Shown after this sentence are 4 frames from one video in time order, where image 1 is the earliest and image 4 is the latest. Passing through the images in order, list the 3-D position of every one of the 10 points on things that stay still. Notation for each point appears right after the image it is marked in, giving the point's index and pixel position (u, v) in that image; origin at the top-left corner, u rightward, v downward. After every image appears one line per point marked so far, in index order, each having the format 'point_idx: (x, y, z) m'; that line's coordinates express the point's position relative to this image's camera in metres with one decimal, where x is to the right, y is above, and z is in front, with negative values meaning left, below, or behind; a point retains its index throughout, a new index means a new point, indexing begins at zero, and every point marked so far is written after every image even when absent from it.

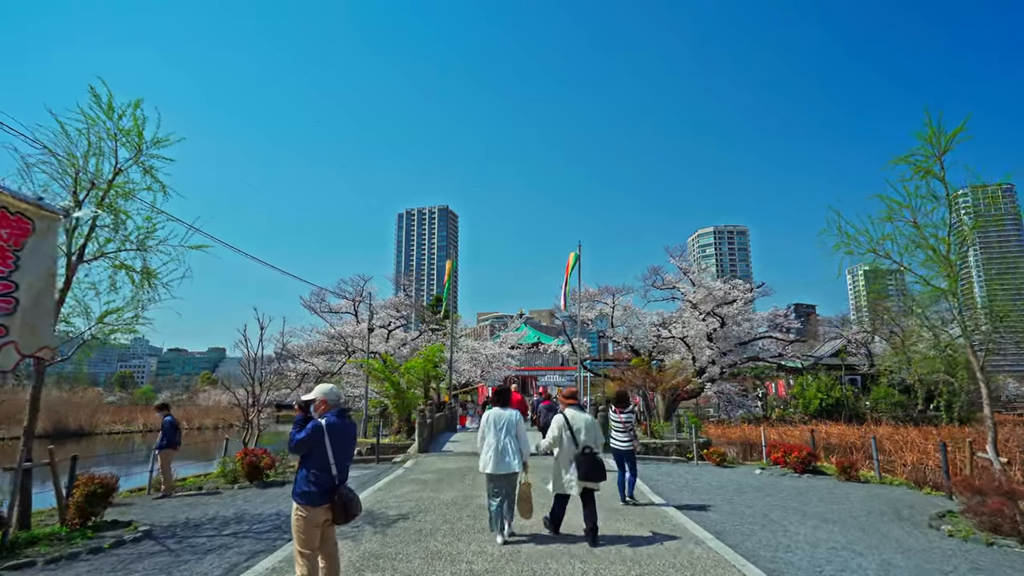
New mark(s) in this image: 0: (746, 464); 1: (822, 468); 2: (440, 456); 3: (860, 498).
0: (+4.7, -3.5, +11.4) m
1: (+5.5, -3.2, +10.0) m
2: (-1.4, -3.4, +11.2) m
3: (+4.7, -2.8, +7.6) m
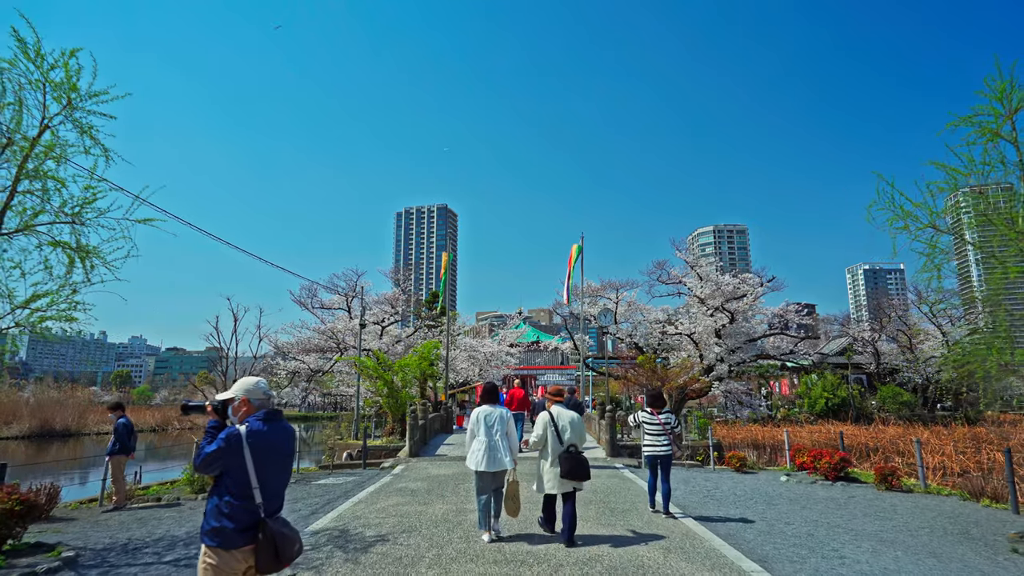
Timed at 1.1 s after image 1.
0: (+4.7, -3.3, +10.4) m
1: (+5.5, -3.0, +9.0) m
2: (-1.4, -3.2, +10.2) m
3: (+4.7, -2.6, +6.7) m
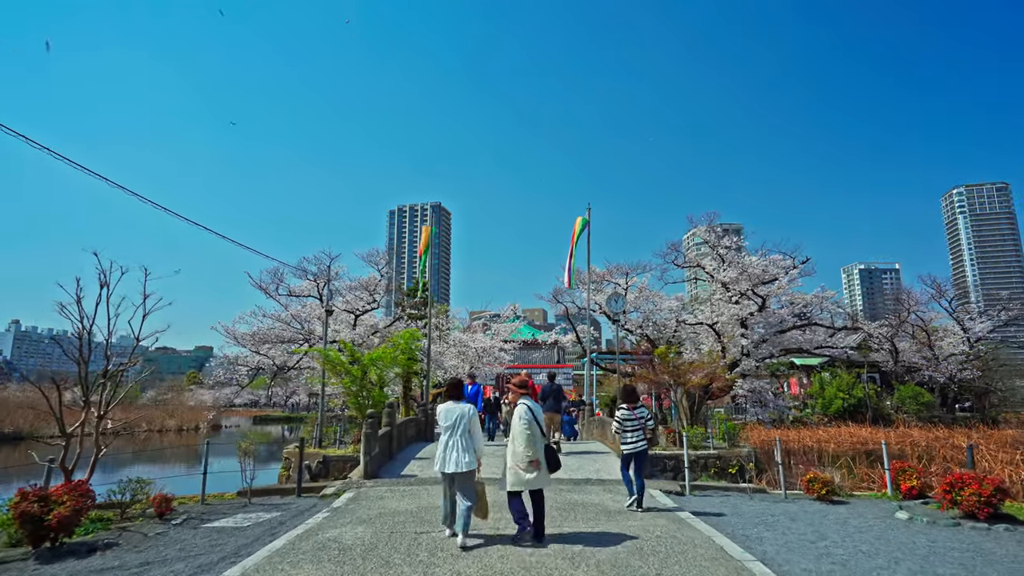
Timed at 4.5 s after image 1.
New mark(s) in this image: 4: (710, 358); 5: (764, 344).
0: (+4.6, -2.8, +7.5) m
1: (+5.4, -2.4, +6.1) m
2: (-1.5, -2.6, +7.3) m
3: (+4.6, -2.1, +3.8) m
4: (+6.3, -2.3, +18.1) m
5: (+8.5, -1.9, +19.2) m
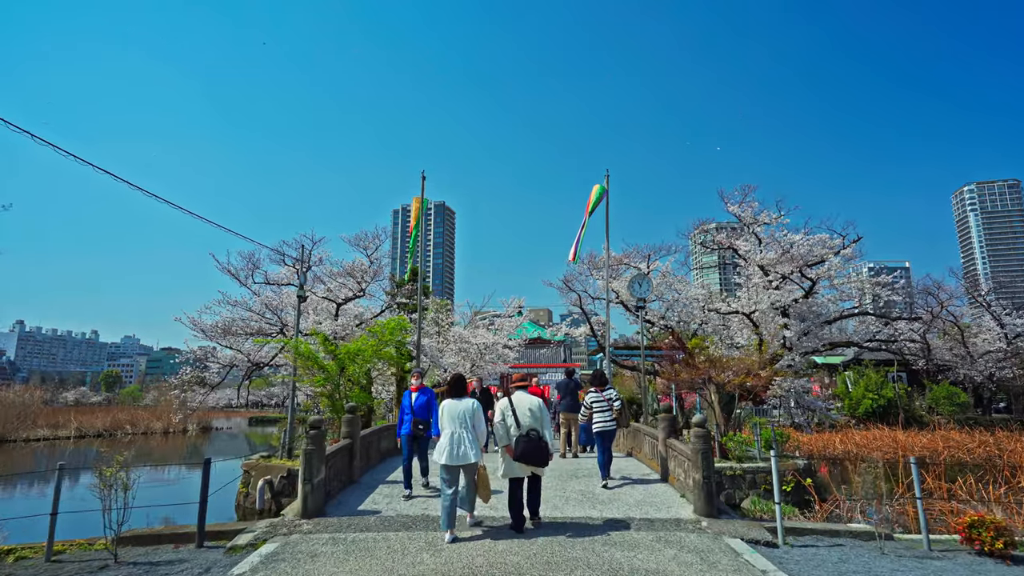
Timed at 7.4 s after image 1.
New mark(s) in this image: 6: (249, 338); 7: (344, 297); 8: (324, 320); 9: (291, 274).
0: (+4.7, -2.3, +5.0) m
1: (+5.4, -1.9, +3.6) m
2: (-1.5, -2.1, +4.8) m
3: (+4.7, -1.6, +1.2) m
4: (+6.4, -1.8, +15.6) m
5: (+8.7, -1.4, +16.7) m
6: (-8.3, -1.6, +18.0) m
7: (-5.7, -0.4, +19.4) m
8: (-6.0, -1.1, +18.5) m
9: (-7.3, +0.5, +18.6) m
